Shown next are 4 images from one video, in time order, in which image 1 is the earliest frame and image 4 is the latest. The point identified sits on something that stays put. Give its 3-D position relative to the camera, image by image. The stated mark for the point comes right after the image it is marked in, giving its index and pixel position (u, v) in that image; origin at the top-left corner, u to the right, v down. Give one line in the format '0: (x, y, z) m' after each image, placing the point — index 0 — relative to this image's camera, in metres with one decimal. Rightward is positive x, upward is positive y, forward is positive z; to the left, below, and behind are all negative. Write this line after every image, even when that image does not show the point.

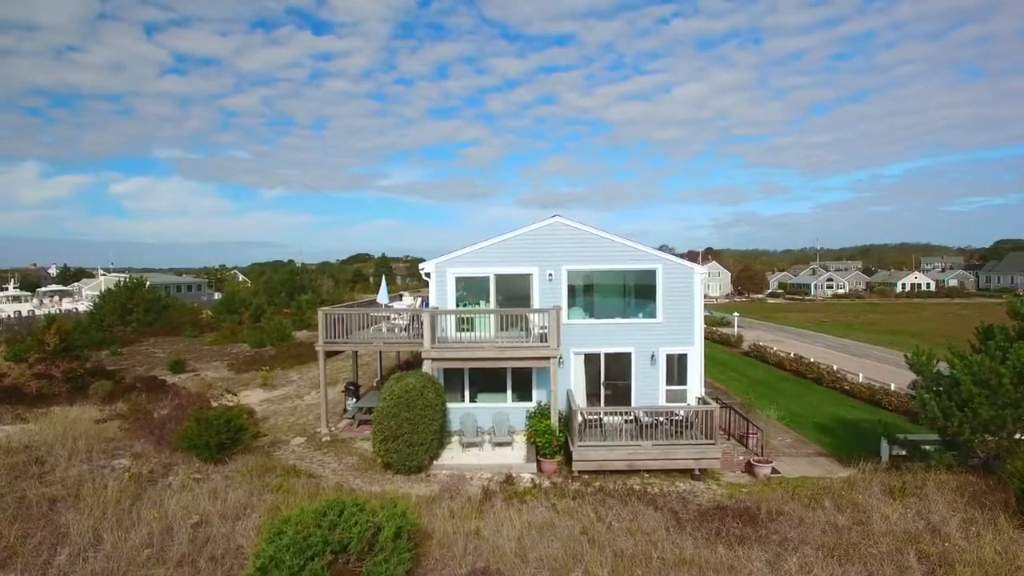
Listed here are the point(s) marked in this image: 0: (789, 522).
0: (+4.1, -3.4, +8.3) m
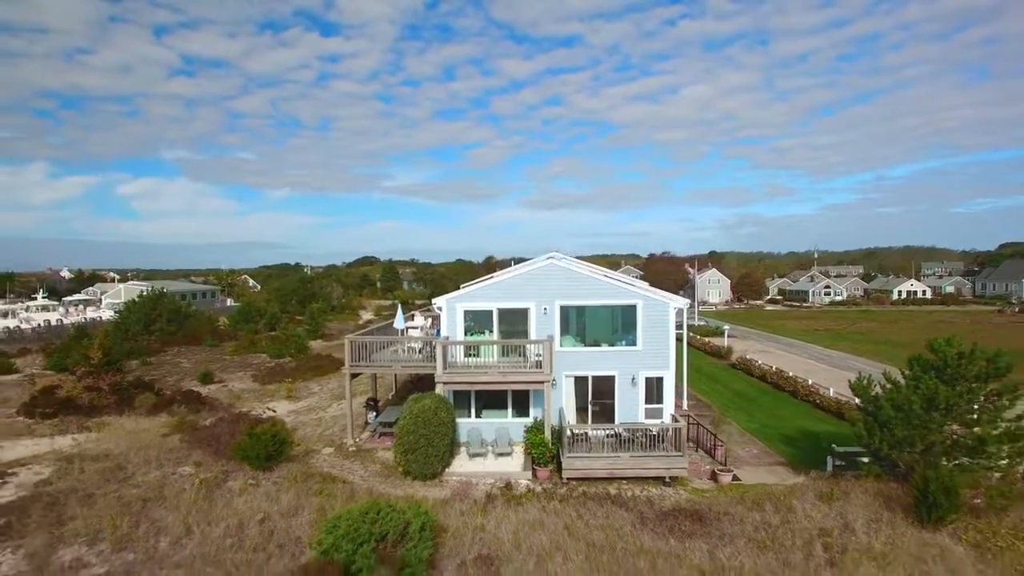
0: (+4.0, -4.3, +10.5) m
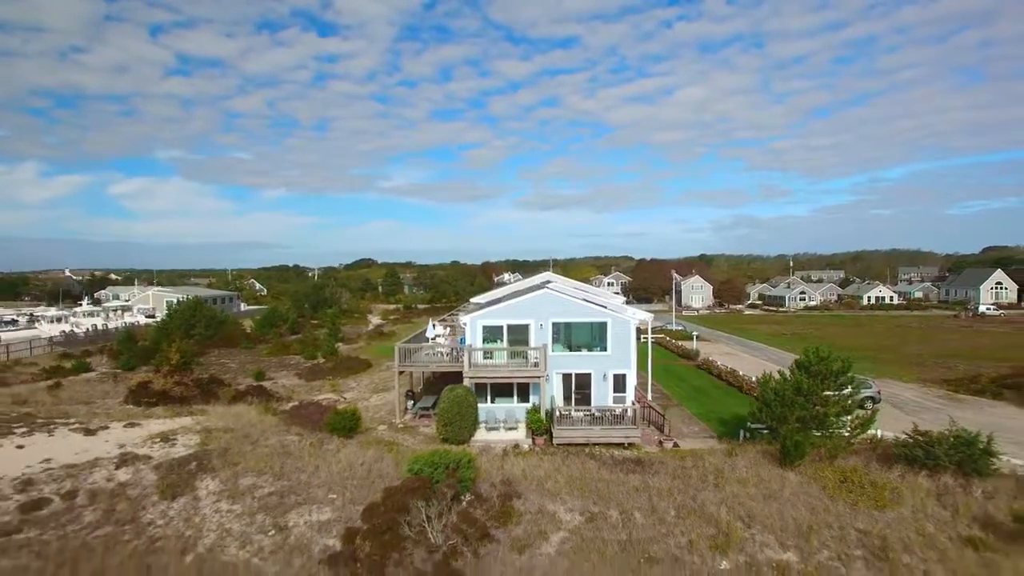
0: (+4.3, -5.1, +16.3) m
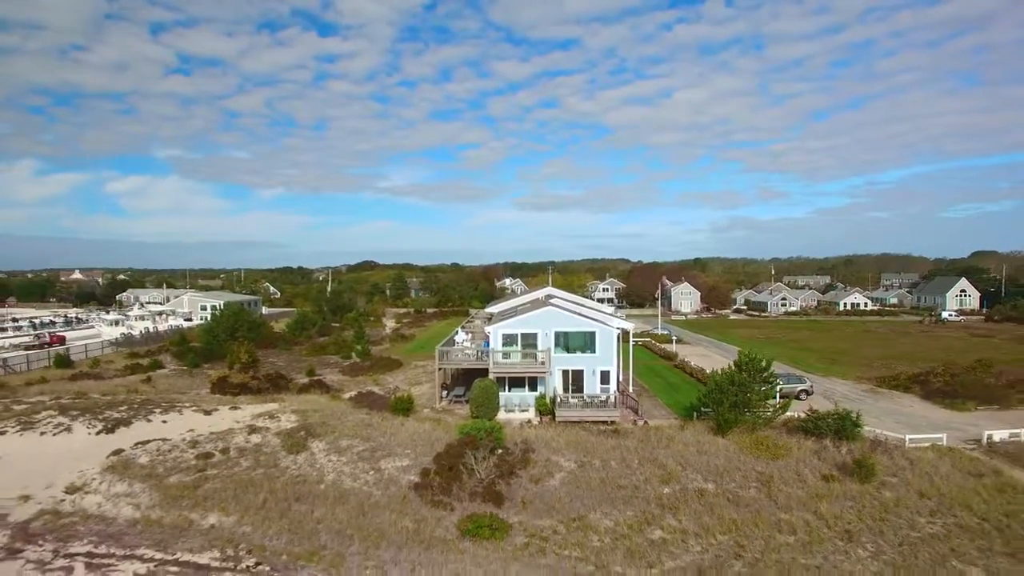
0: (+4.9, -5.9, +23.1) m
